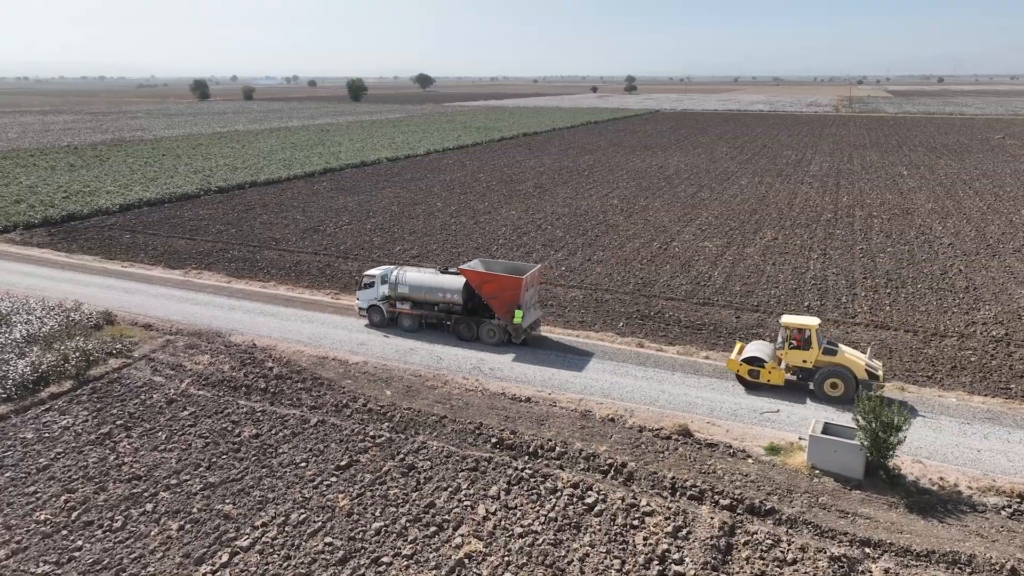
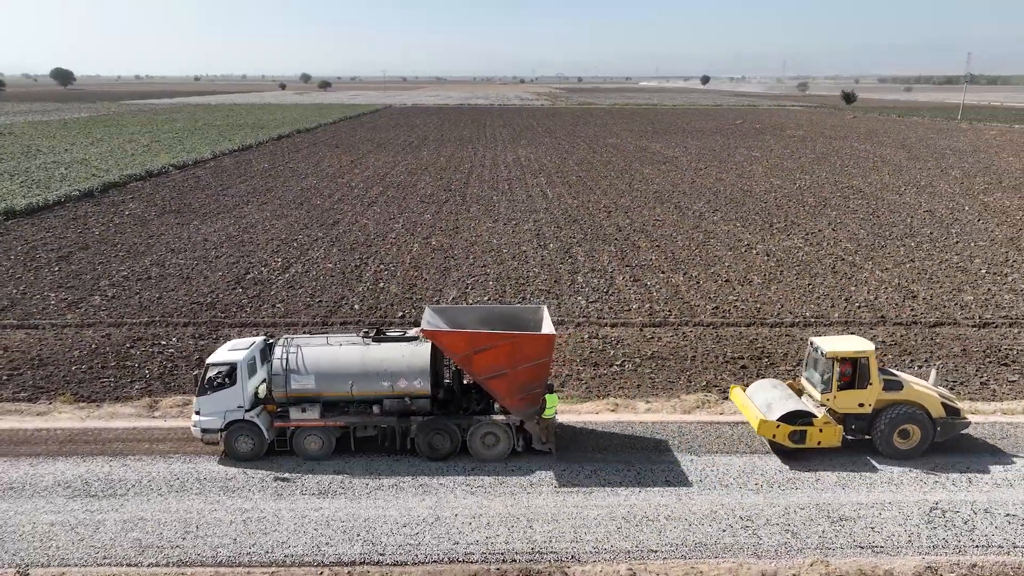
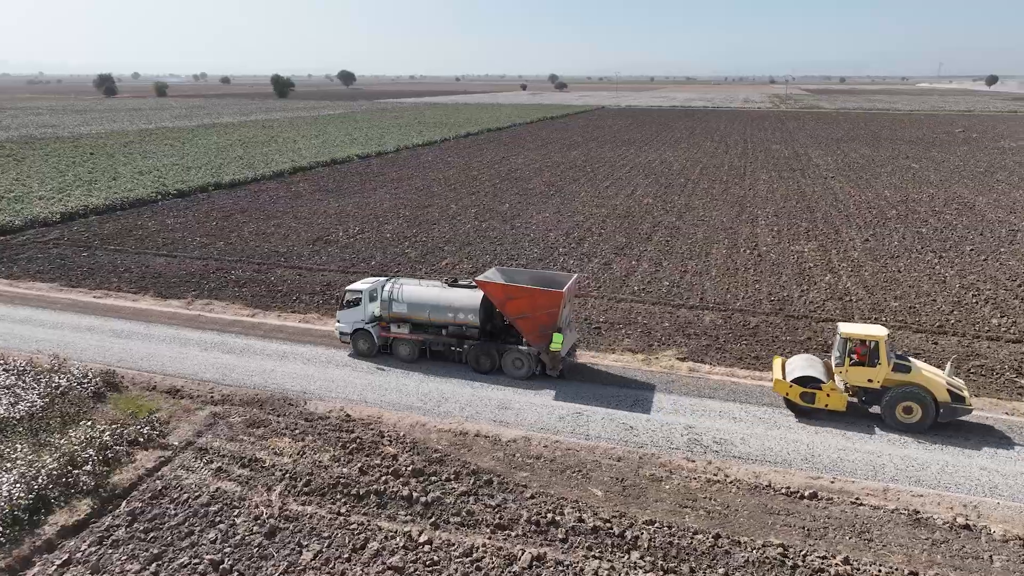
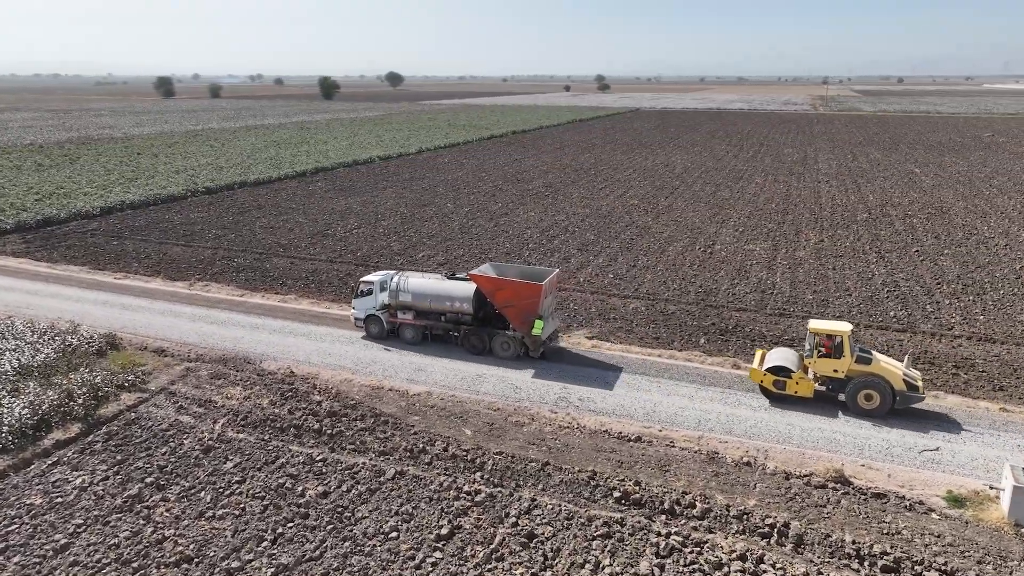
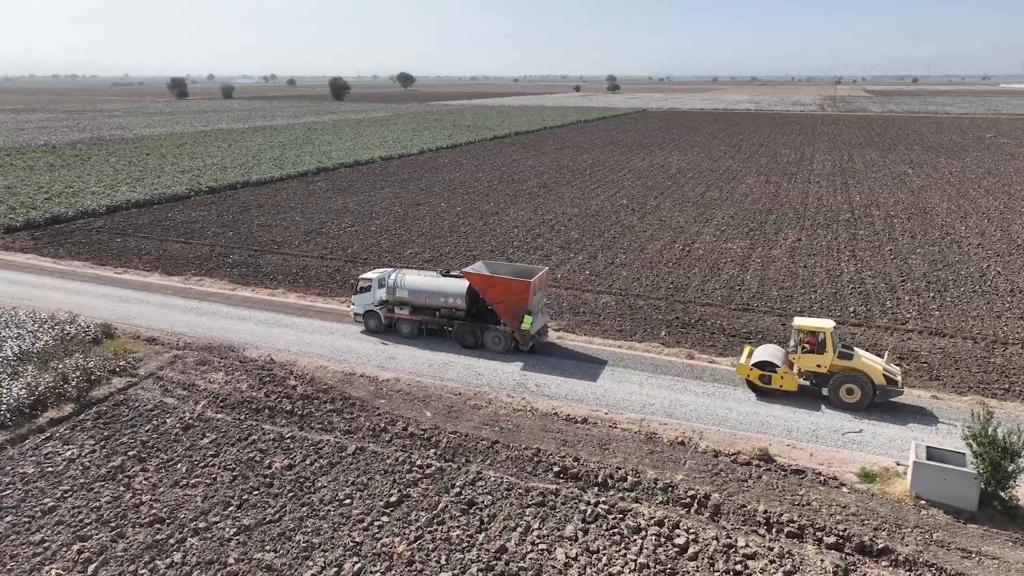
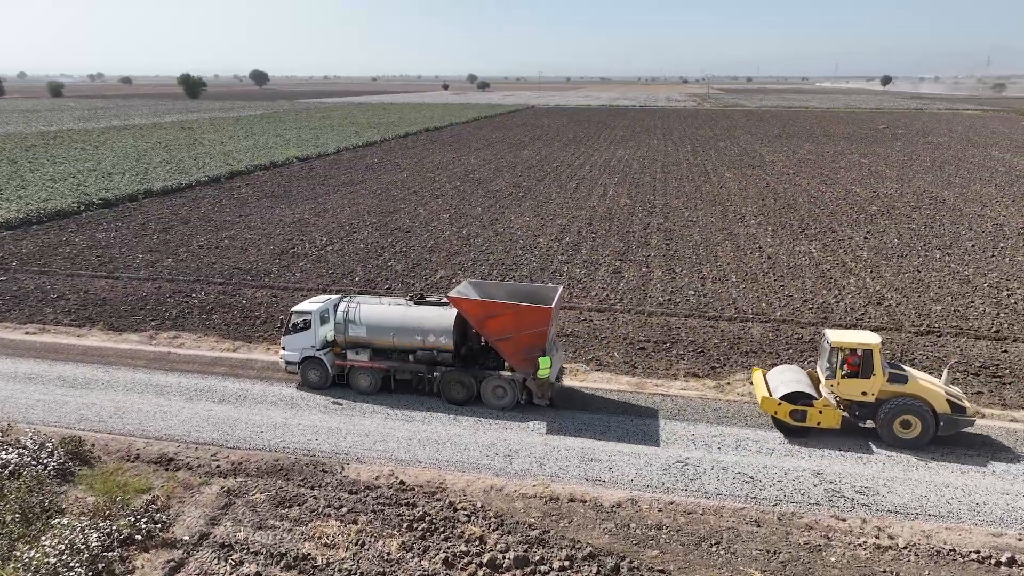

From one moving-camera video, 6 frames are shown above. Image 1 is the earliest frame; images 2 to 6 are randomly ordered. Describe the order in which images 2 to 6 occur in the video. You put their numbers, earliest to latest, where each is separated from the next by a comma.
5, 4, 3, 6, 2
